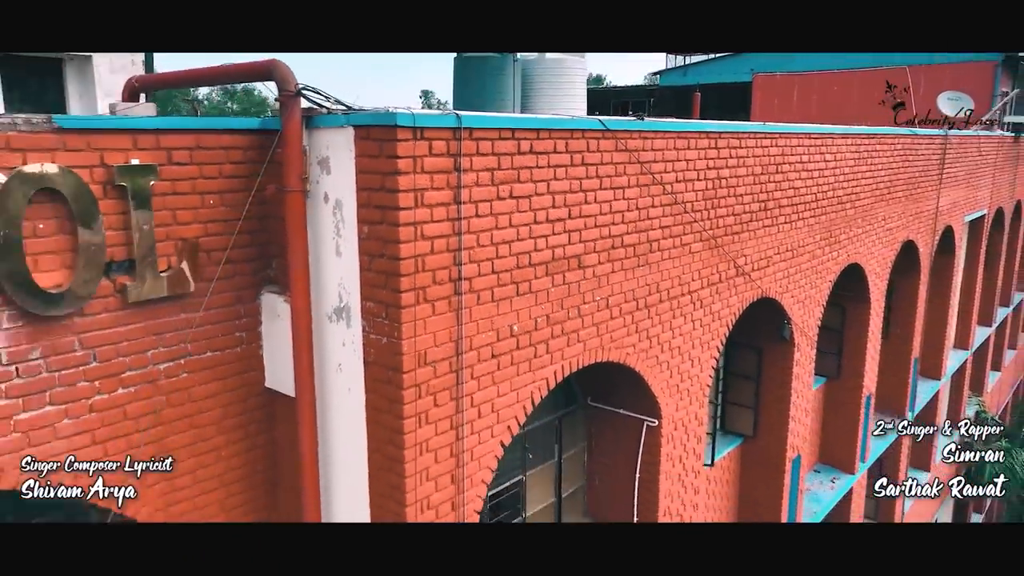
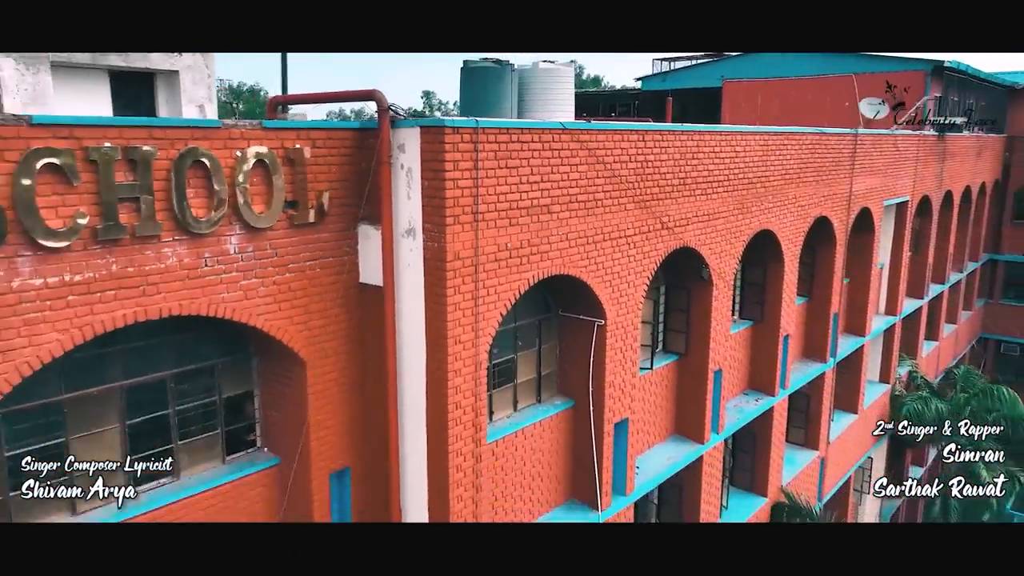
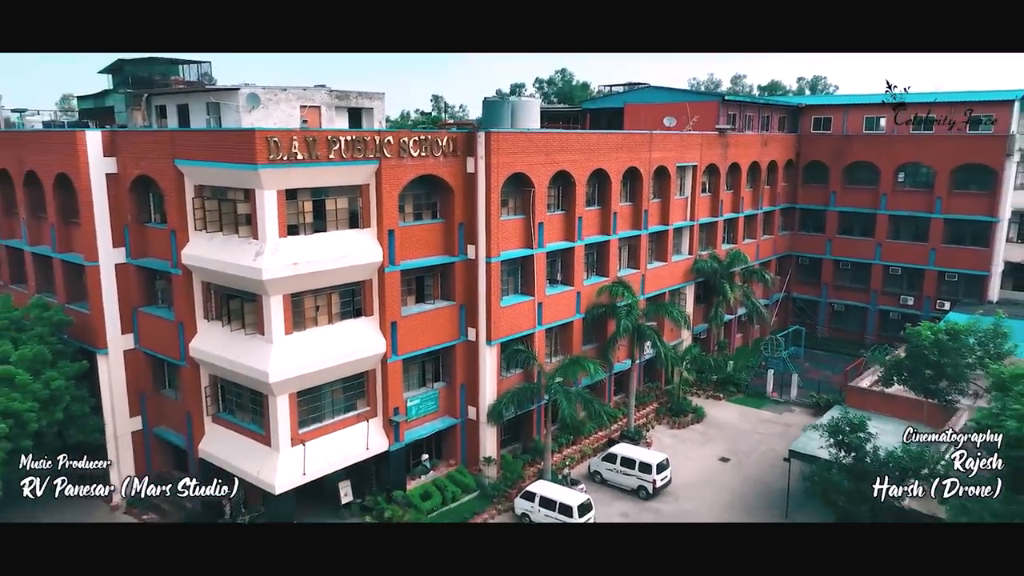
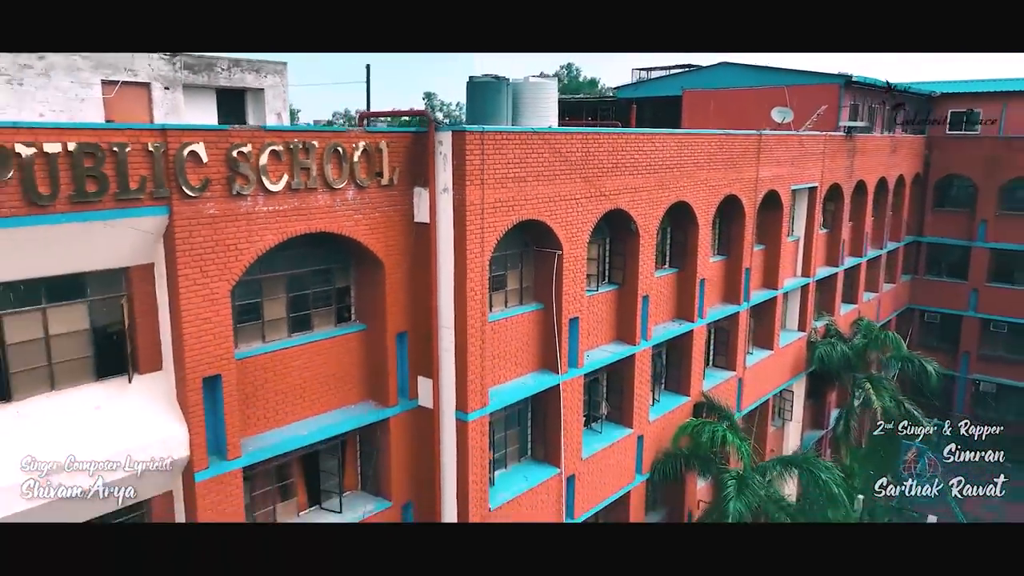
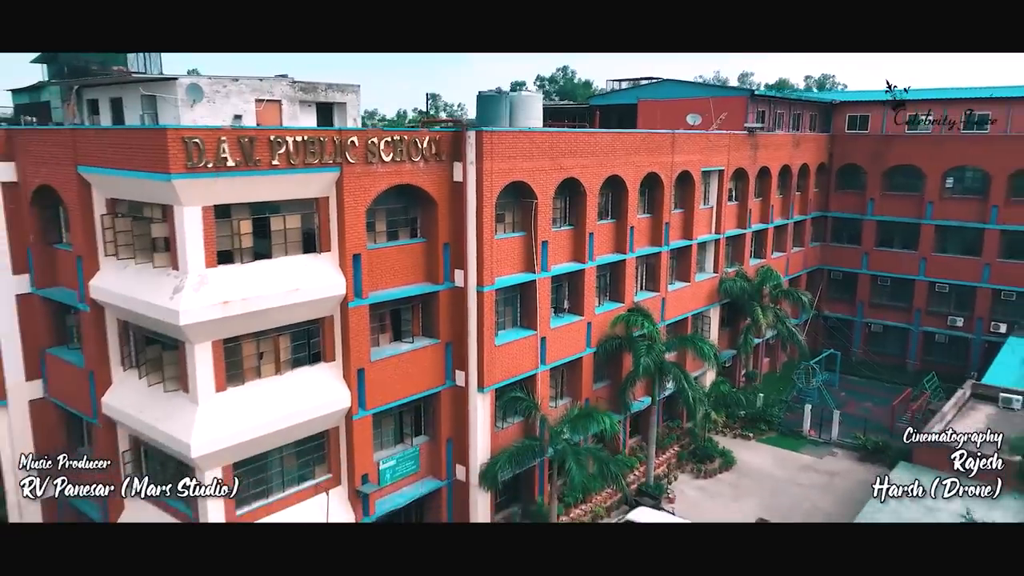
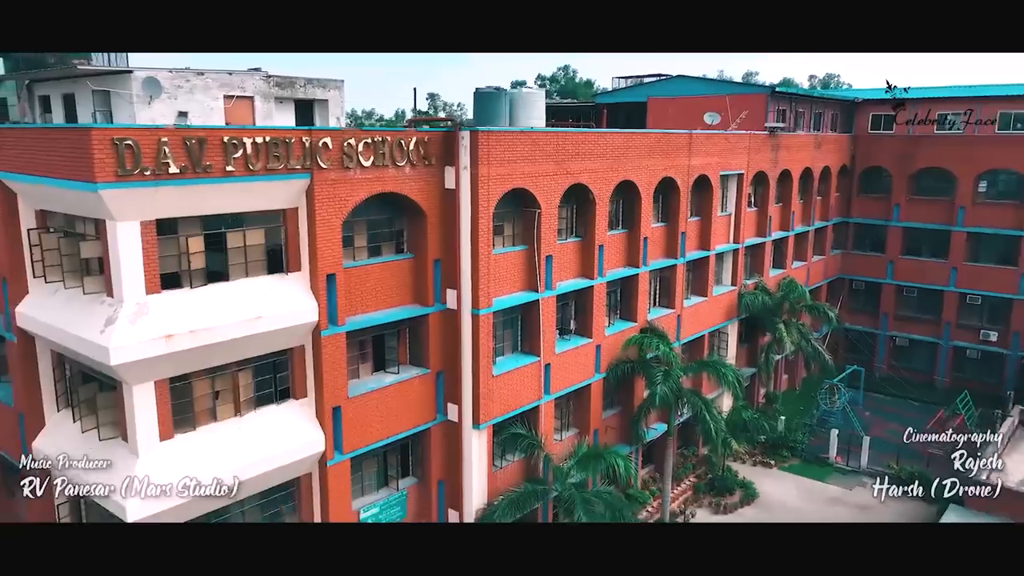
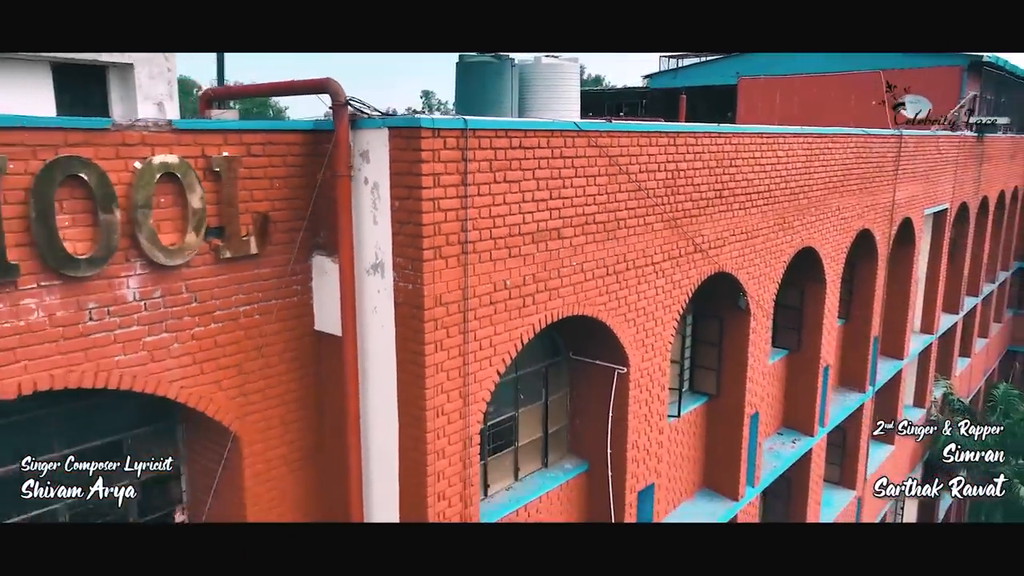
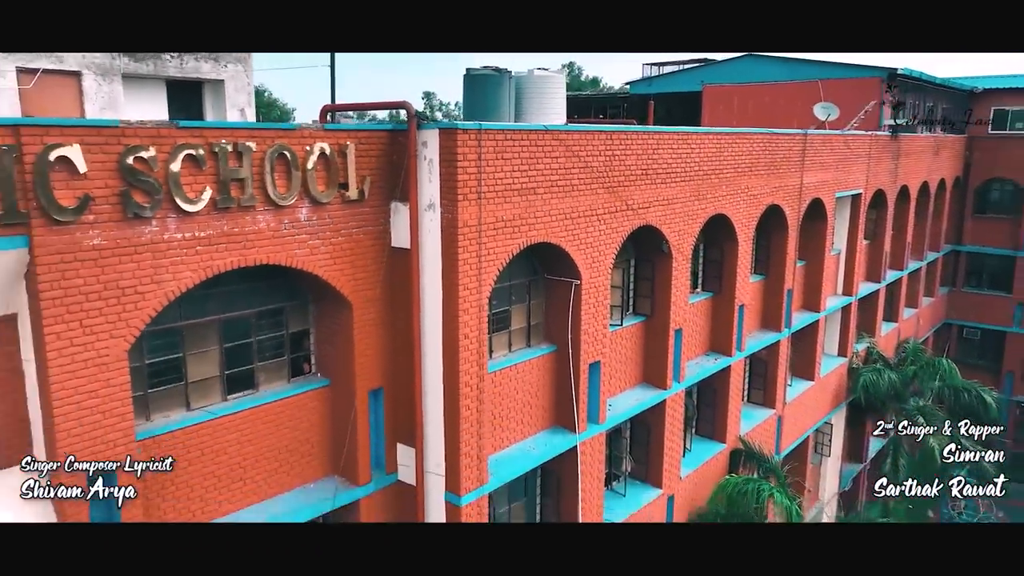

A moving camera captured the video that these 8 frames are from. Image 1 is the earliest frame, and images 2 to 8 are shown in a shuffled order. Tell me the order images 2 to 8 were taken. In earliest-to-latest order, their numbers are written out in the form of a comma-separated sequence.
7, 2, 8, 4, 6, 5, 3
